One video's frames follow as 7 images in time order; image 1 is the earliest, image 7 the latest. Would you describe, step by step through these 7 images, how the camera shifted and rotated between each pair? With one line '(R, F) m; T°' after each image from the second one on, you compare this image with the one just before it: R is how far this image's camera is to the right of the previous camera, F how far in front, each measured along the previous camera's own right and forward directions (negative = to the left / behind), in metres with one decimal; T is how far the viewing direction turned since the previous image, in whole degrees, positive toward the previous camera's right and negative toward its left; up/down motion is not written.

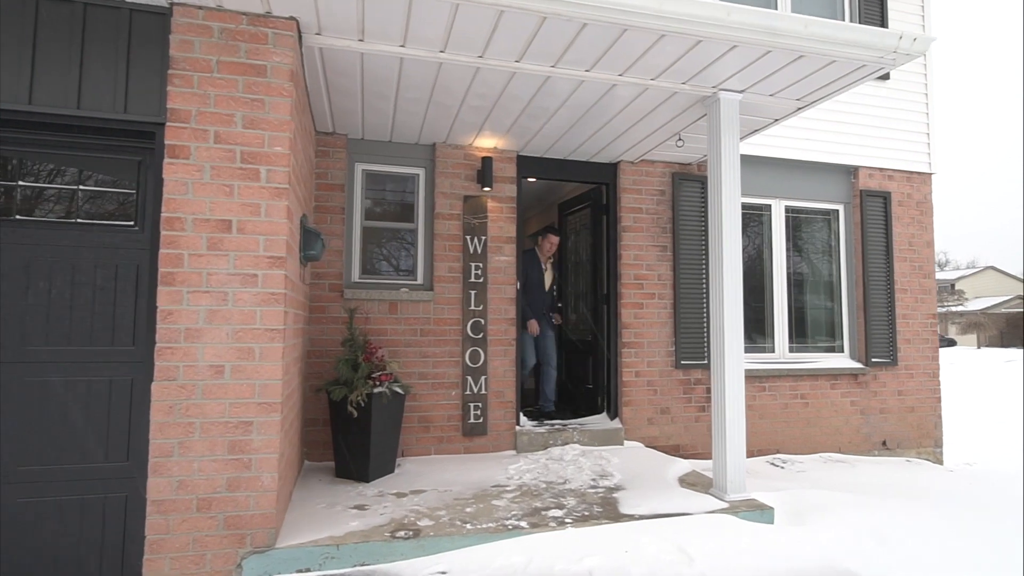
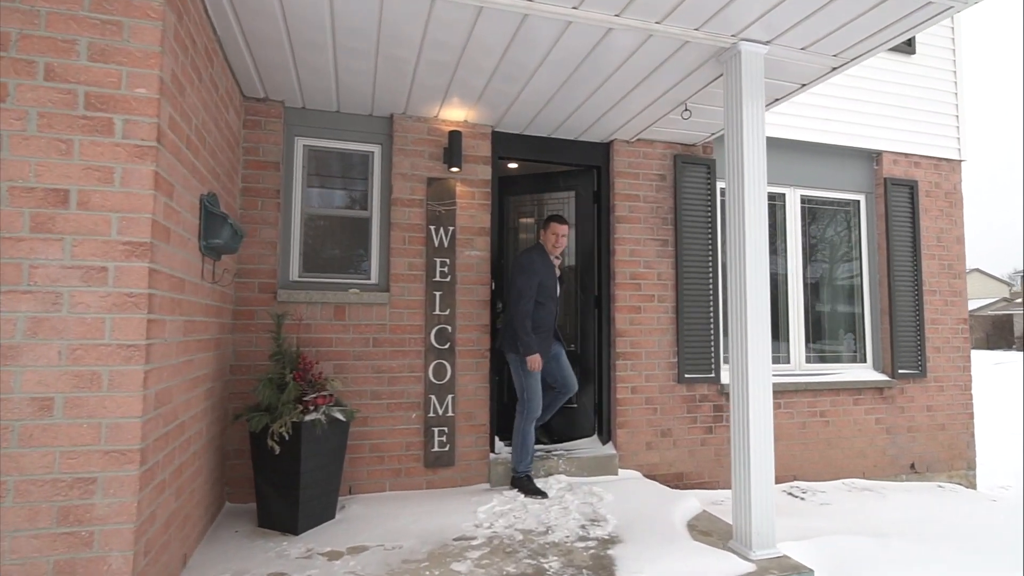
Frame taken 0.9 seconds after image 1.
(+0.1, +0.7) m; +1°
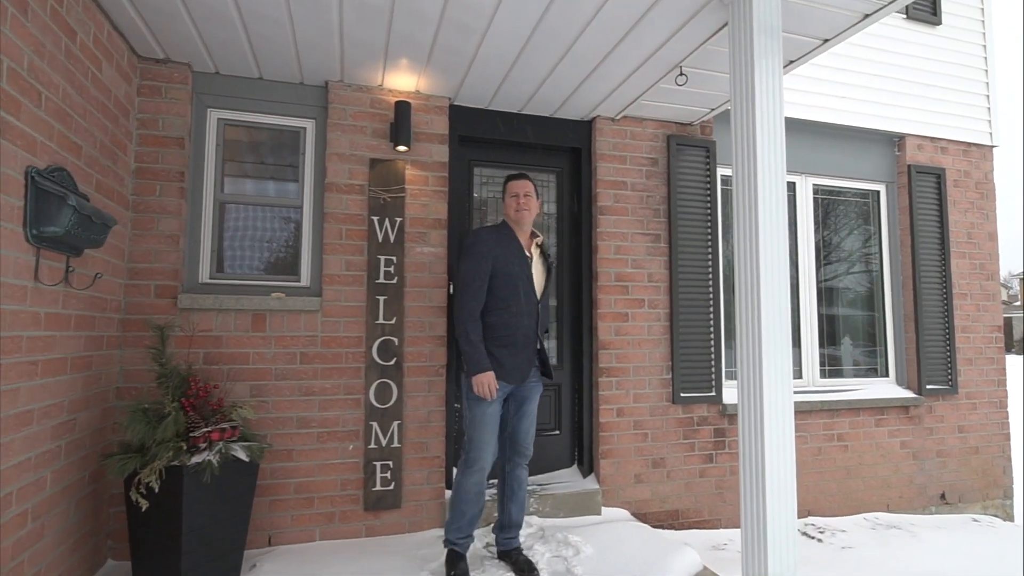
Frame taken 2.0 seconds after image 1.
(+0.2, +0.6) m; 0°
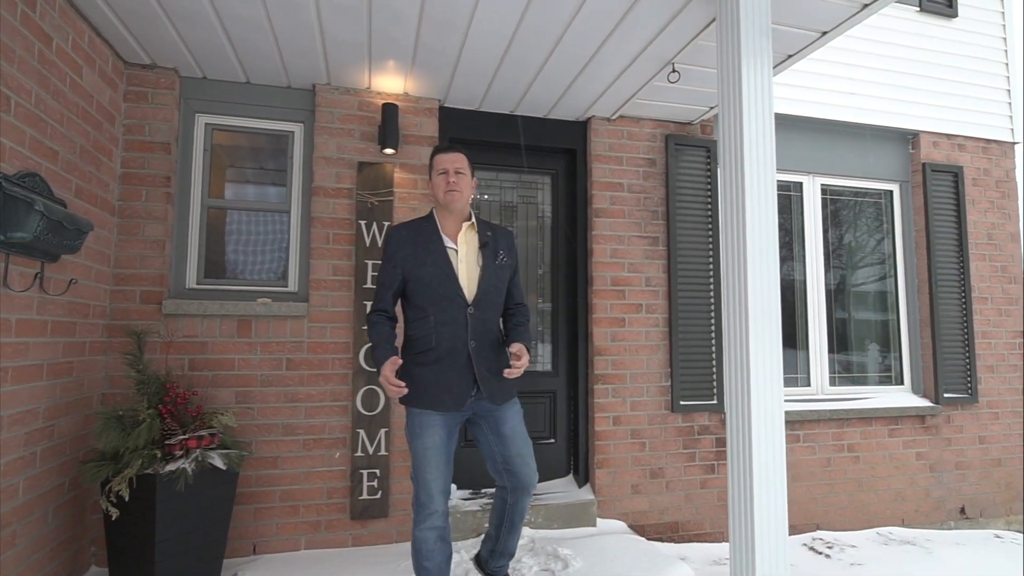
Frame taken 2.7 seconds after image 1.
(+0.2, +0.1) m; -2°
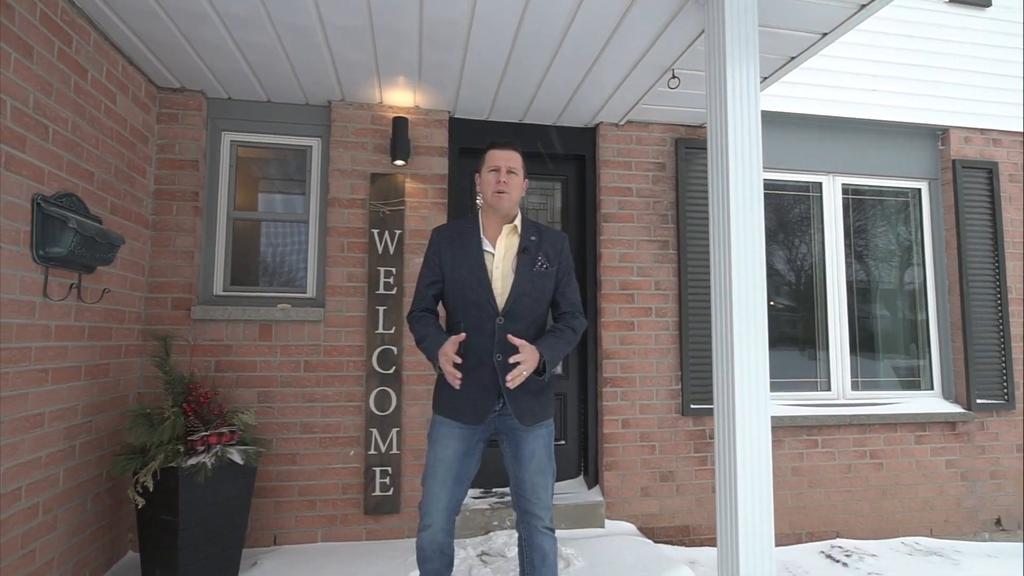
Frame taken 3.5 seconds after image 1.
(+0.2, -0.1) m; -4°
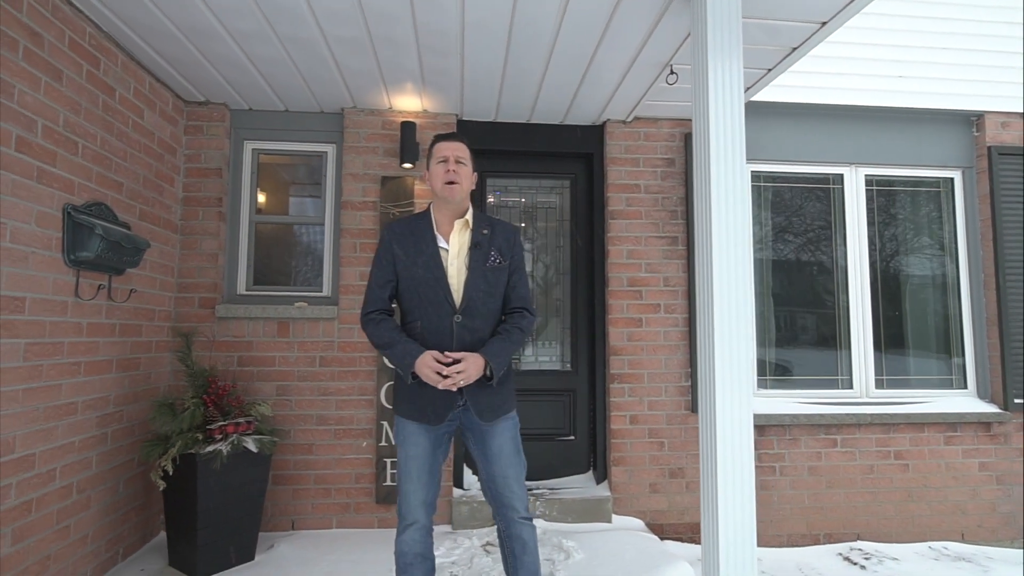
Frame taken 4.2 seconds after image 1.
(+0.2, -0.1) m; -5°
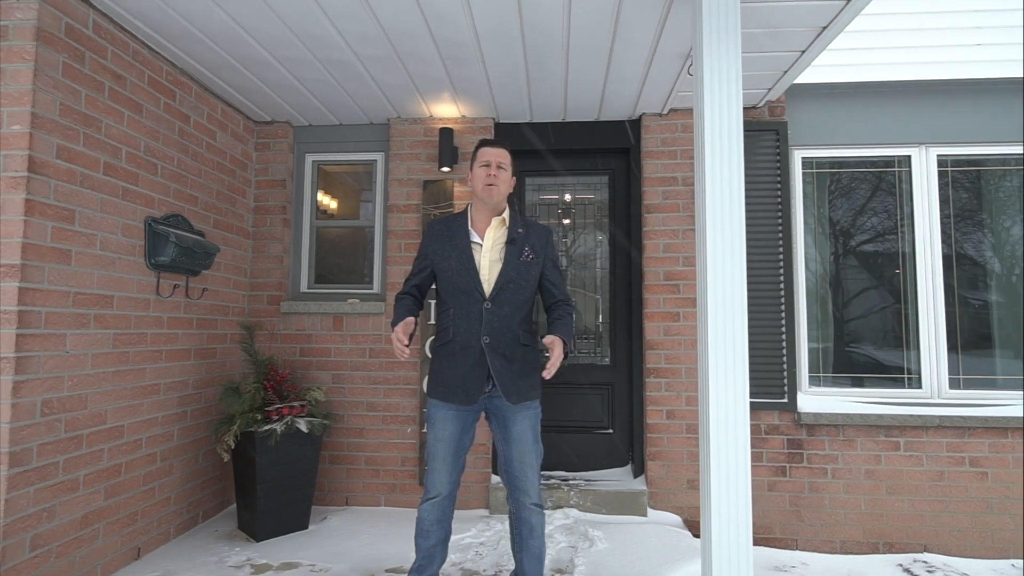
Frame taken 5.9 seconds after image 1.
(+0.3, -0.1) m; -10°
